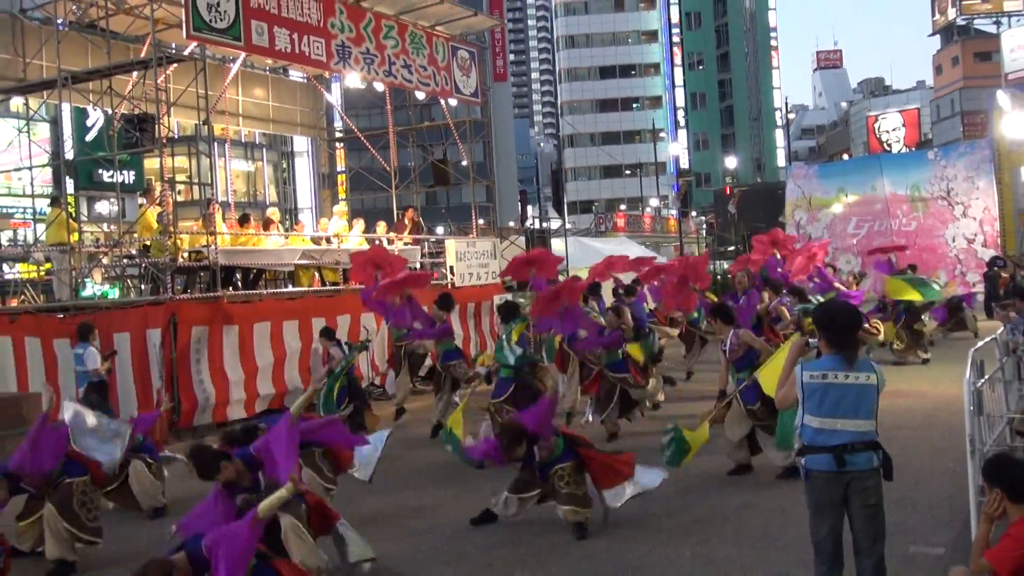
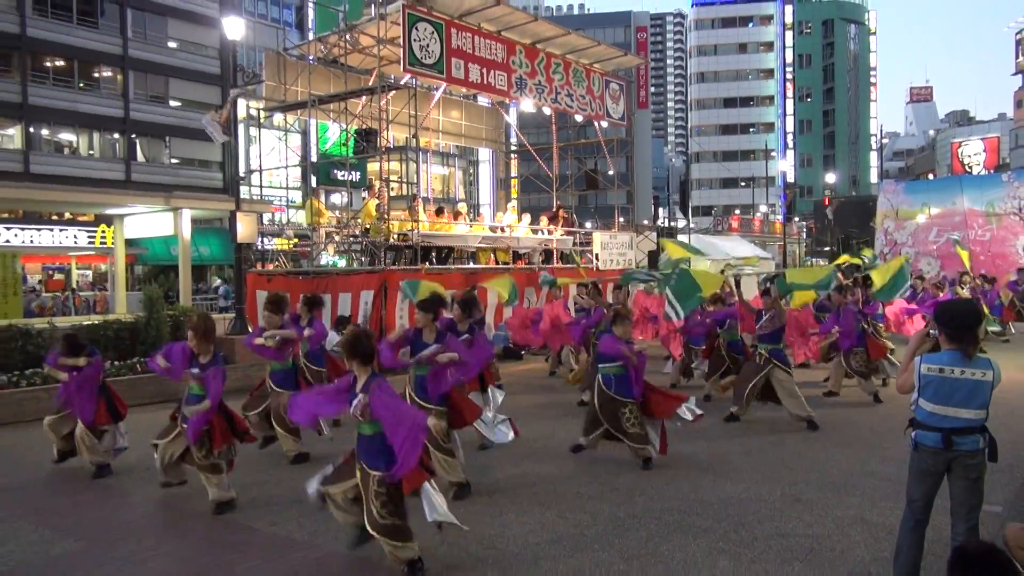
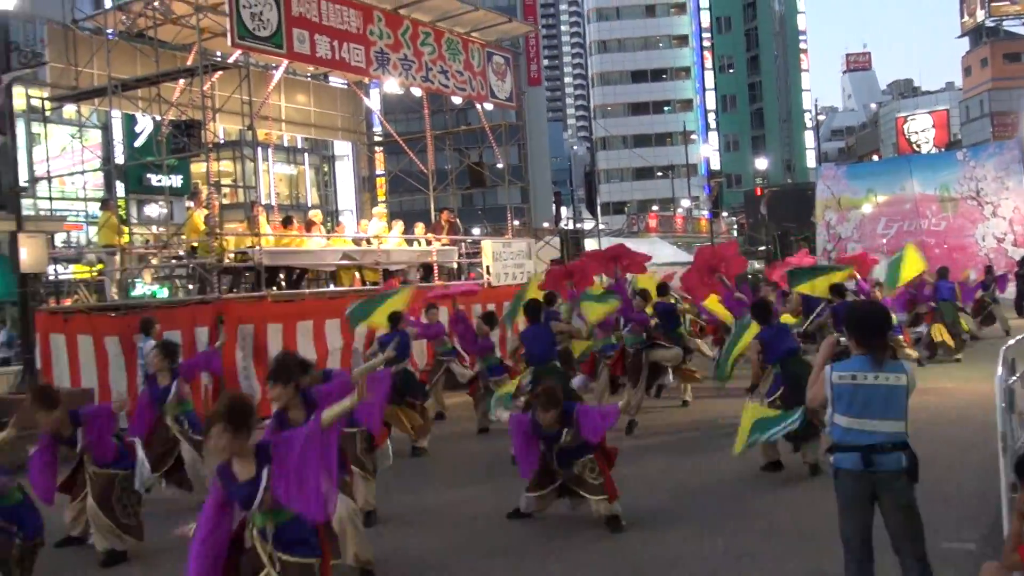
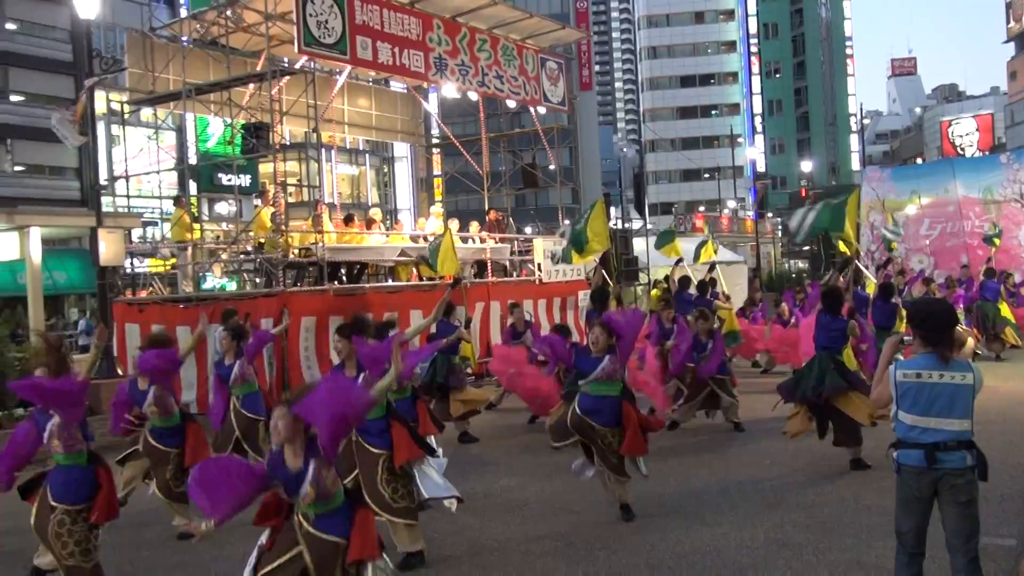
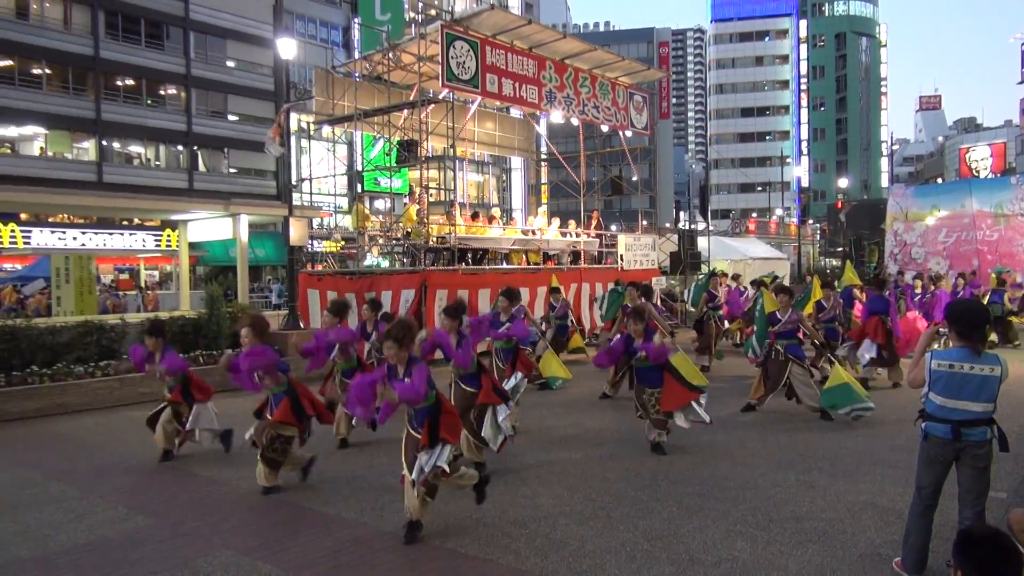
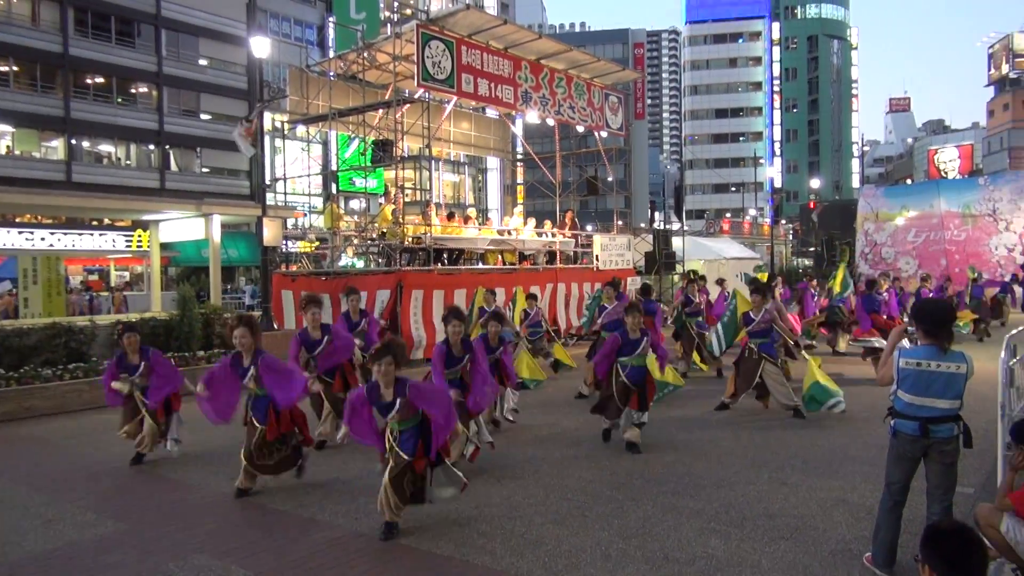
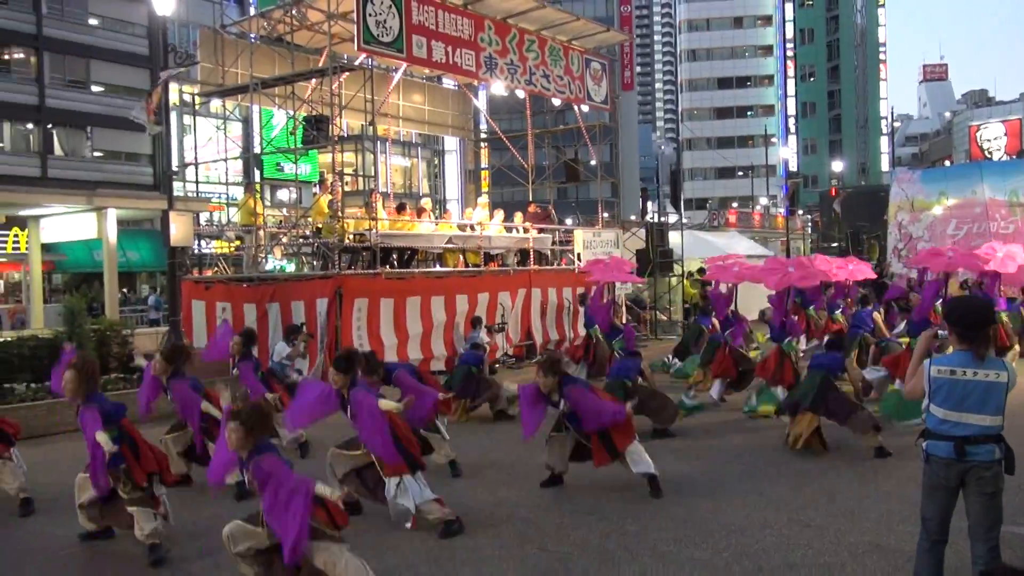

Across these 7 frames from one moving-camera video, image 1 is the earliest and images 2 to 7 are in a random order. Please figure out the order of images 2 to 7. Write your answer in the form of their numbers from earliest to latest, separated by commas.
3, 4, 7, 2, 5, 6
